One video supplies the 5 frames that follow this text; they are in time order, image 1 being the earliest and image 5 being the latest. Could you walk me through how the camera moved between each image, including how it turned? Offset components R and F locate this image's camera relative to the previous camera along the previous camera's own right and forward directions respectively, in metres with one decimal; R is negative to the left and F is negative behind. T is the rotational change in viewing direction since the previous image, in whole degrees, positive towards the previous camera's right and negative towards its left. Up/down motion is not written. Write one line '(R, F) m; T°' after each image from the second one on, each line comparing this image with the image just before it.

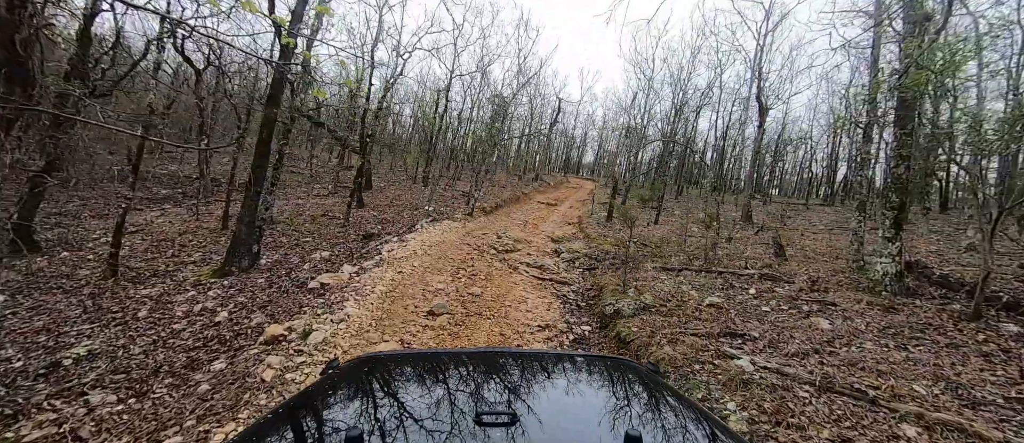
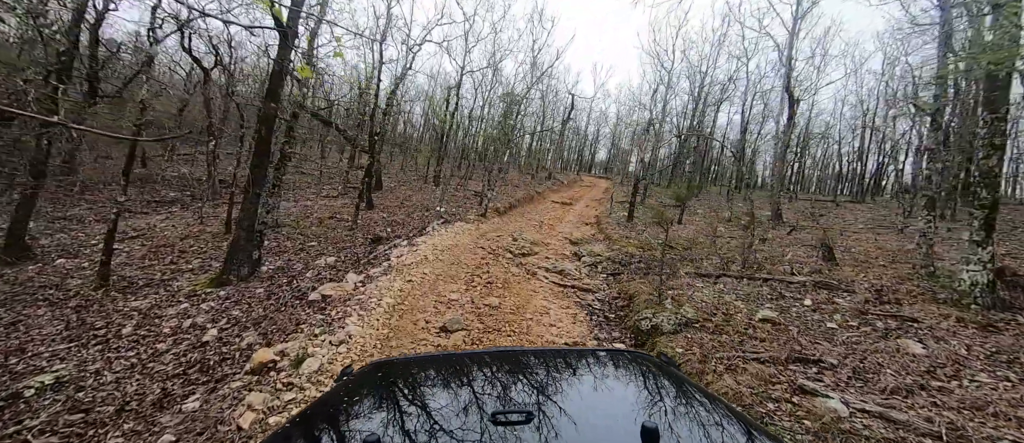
(-0.2, +0.7) m; -2°
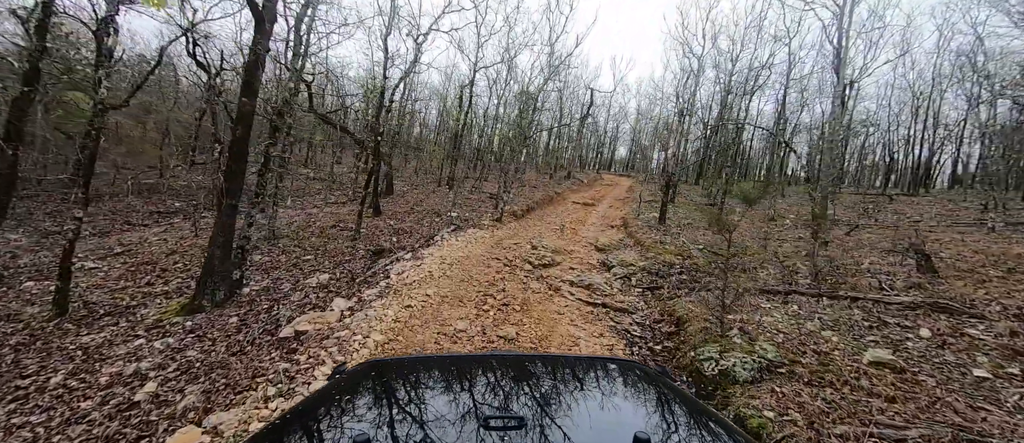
(0.0, +1.3) m; -3°
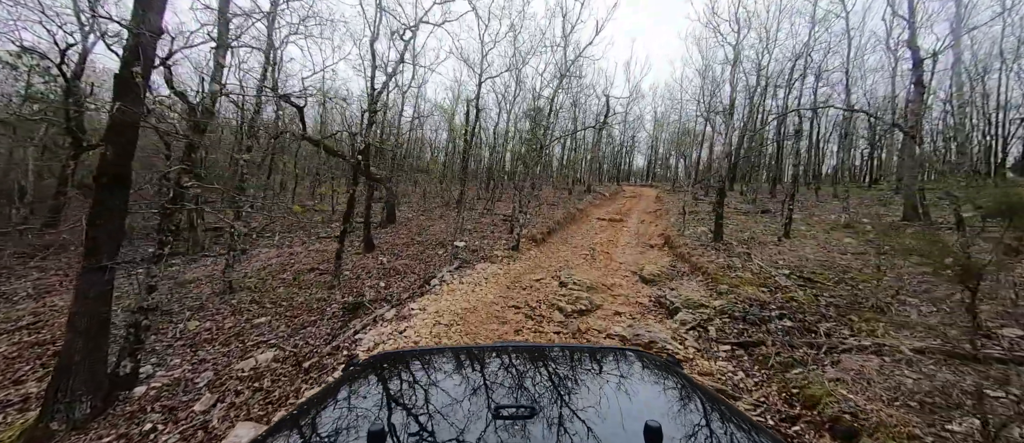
(0.0, +2.3) m; -3°
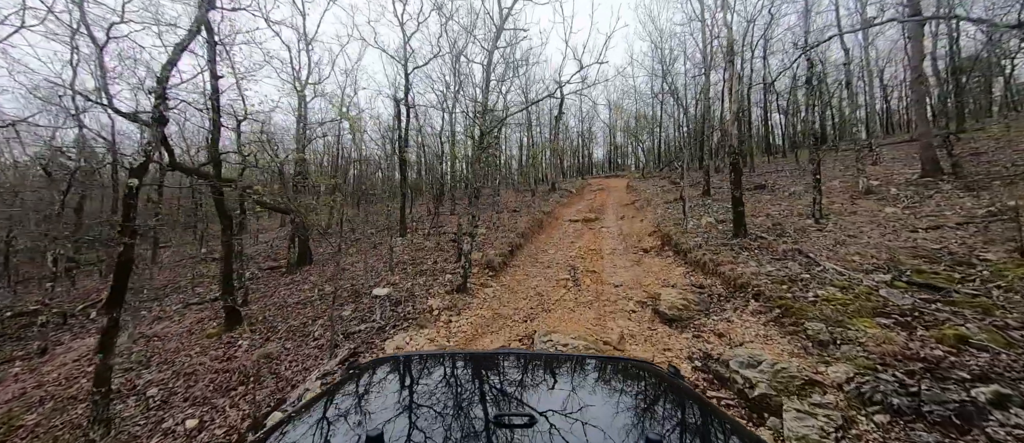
(+0.7, +3.4) m; +5°
